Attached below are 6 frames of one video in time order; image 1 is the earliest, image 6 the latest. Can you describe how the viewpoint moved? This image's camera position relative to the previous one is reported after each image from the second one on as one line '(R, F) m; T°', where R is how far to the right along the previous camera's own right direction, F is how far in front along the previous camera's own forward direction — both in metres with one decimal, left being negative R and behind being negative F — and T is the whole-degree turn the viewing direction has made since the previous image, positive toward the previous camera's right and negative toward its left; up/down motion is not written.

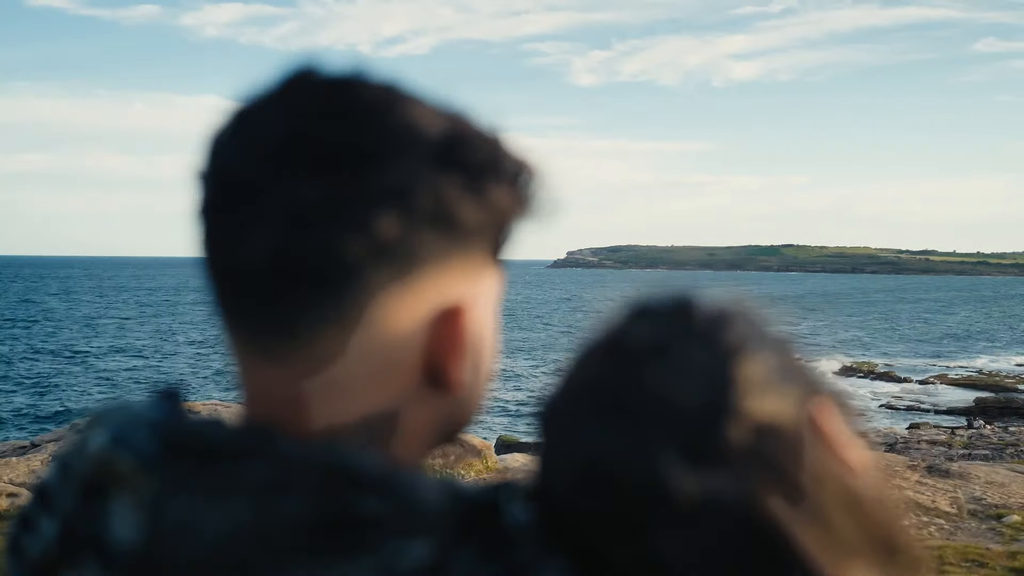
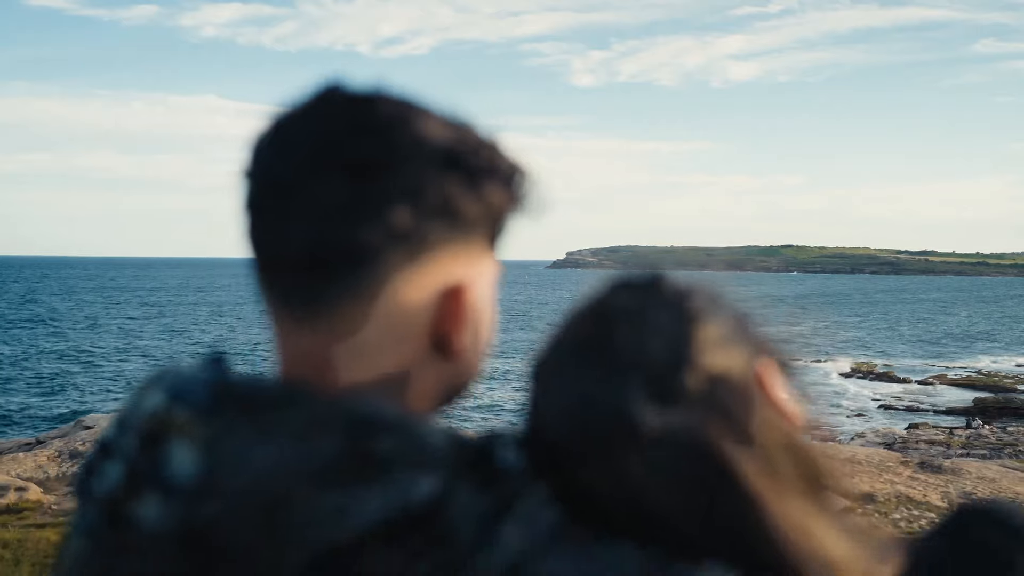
(0.0, -0.2) m; 0°
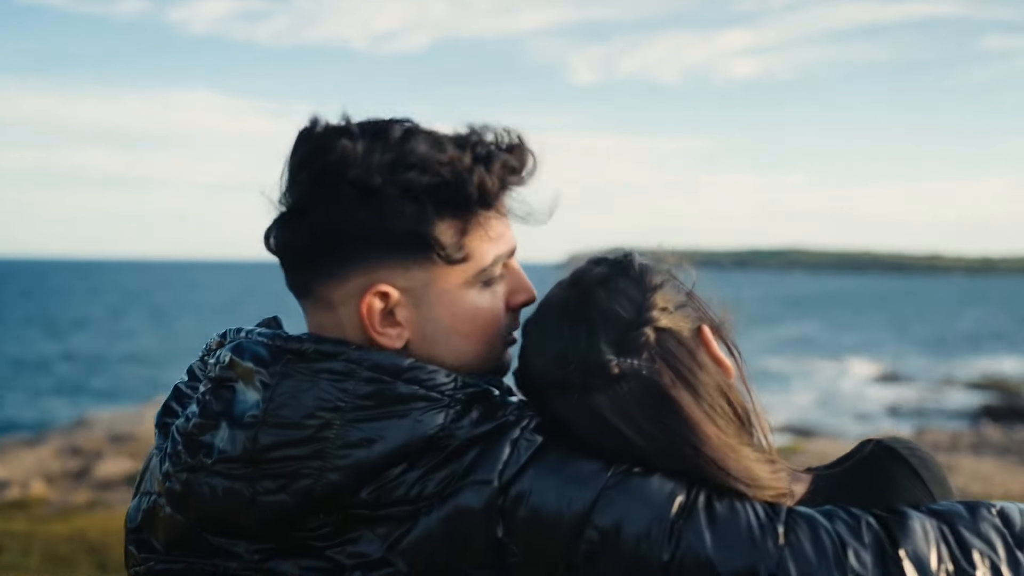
(0.0, -0.3) m; 0°
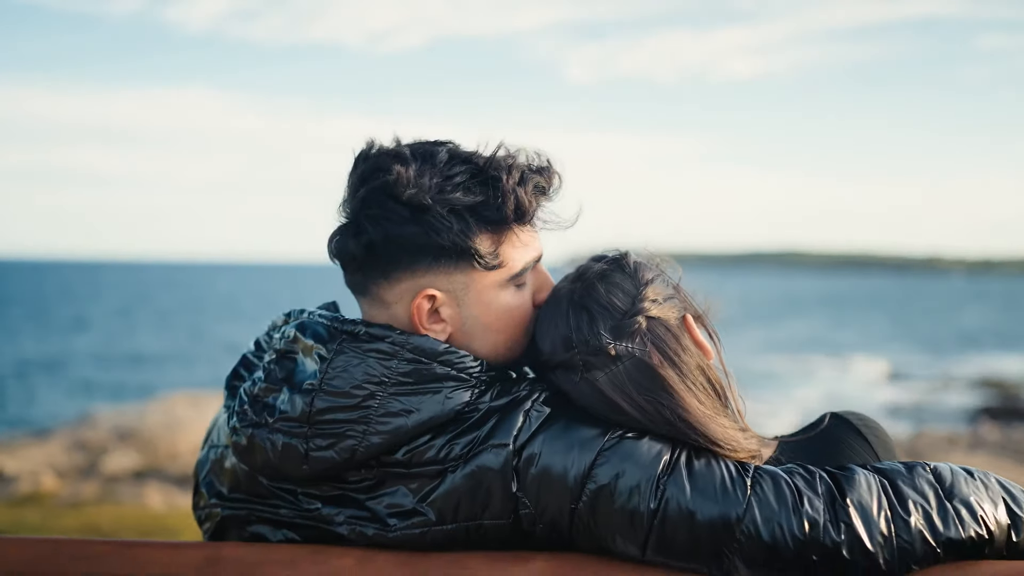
(0.0, -0.3) m; 0°
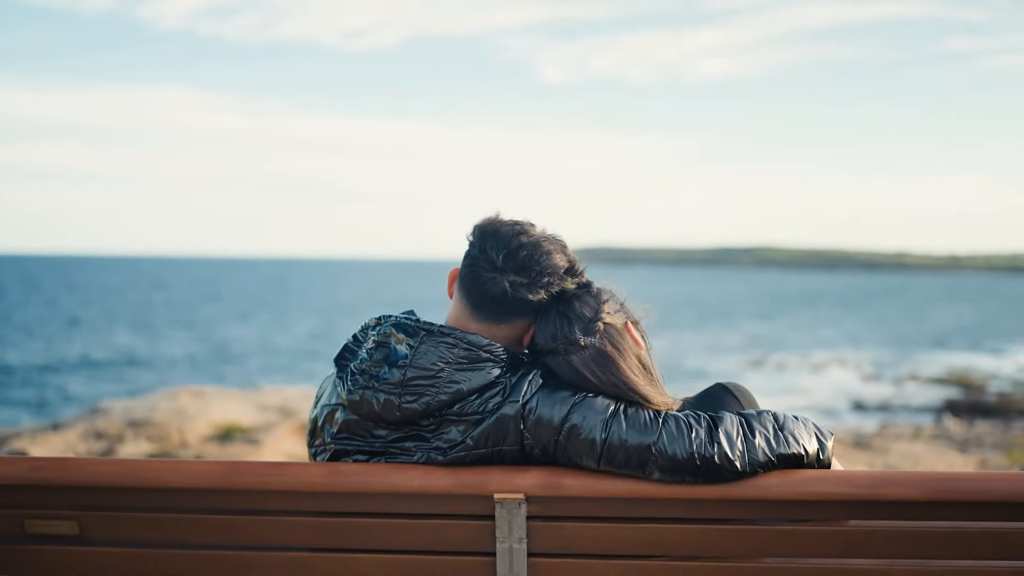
(-0.1, -1.0) m; +1°
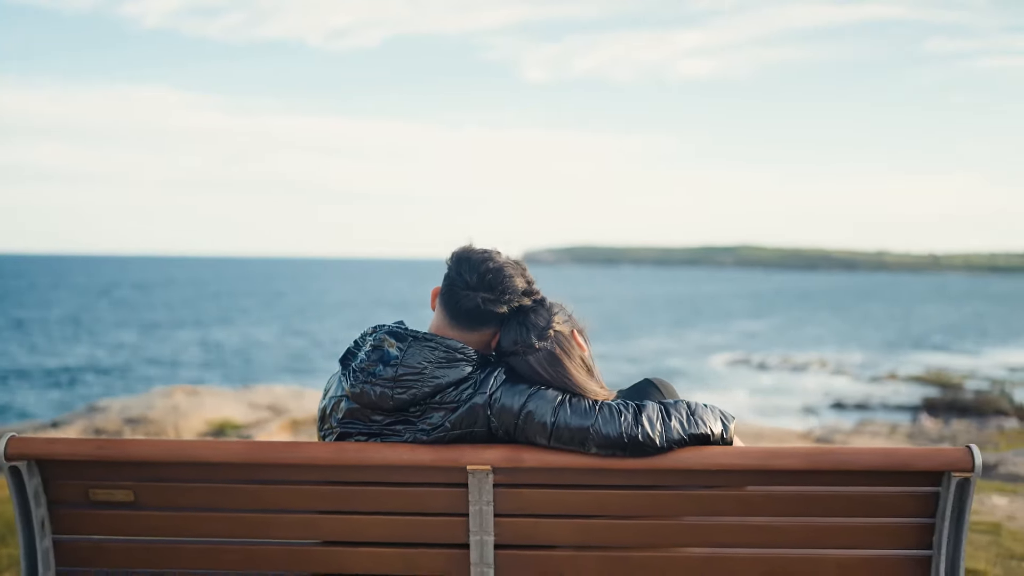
(+0.1, -0.7) m; +1°
